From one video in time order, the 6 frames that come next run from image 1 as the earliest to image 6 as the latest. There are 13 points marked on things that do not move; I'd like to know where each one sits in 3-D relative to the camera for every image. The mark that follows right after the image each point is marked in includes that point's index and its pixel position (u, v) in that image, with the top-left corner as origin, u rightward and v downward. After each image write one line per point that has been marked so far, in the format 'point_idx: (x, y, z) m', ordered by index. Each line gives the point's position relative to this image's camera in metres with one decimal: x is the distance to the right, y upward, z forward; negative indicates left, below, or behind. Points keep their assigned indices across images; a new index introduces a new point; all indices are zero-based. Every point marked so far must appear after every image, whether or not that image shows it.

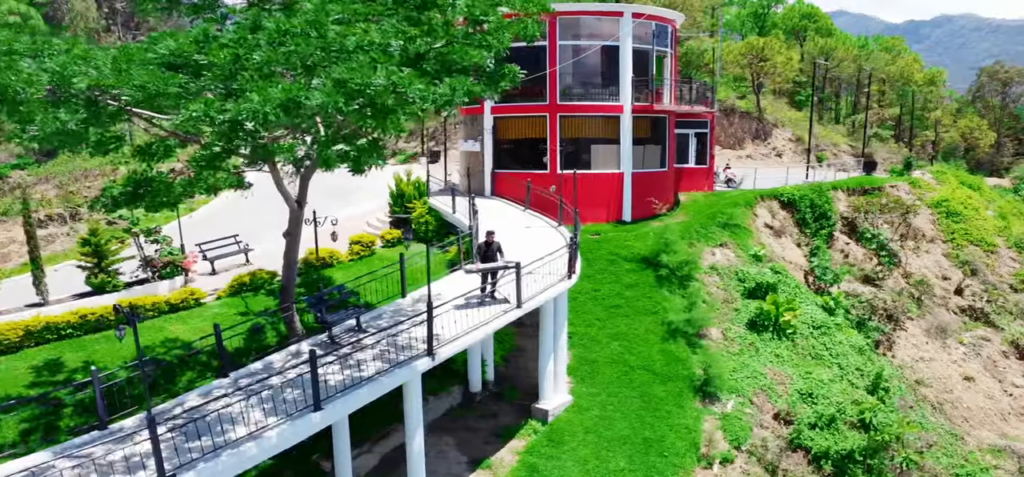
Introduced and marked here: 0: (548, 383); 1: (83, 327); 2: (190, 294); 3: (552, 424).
0: (+0.8, -3.2, +14.7) m
1: (-9.1, -1.8, +14.0) m
2: (-7.4, -1.3, +15.5) m
3: (+0.9, -4.0, +14.5) m
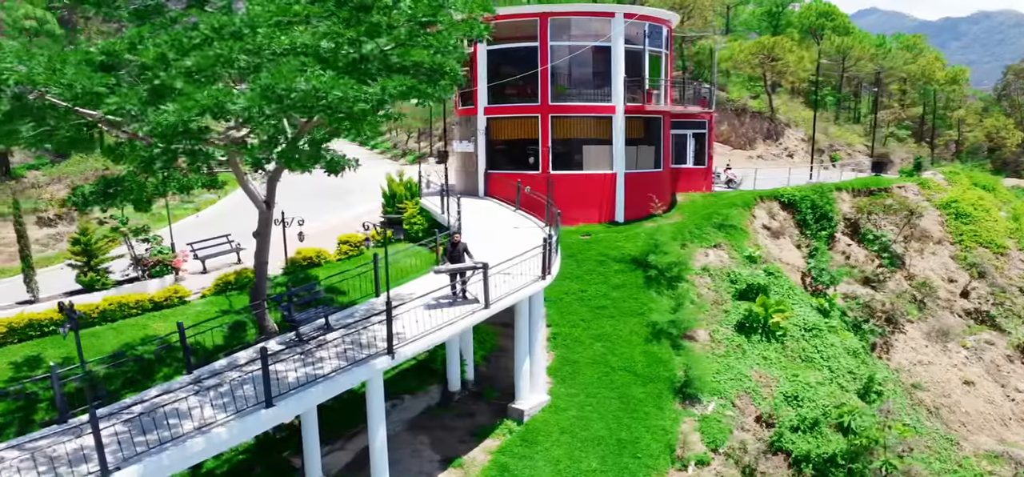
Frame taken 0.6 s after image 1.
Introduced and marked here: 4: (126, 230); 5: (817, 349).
0: (+0.3, -3.2, +14.7) m
1: (-9.6, -1.8, +14.3) m
2: (-7.9, -1.3, +15.8) m
3: (+0.3, -4.0, +14.6) m
4: (-10.1, +0.2, +17.6) m
5: (+9.0, -3.2, +19.8) m
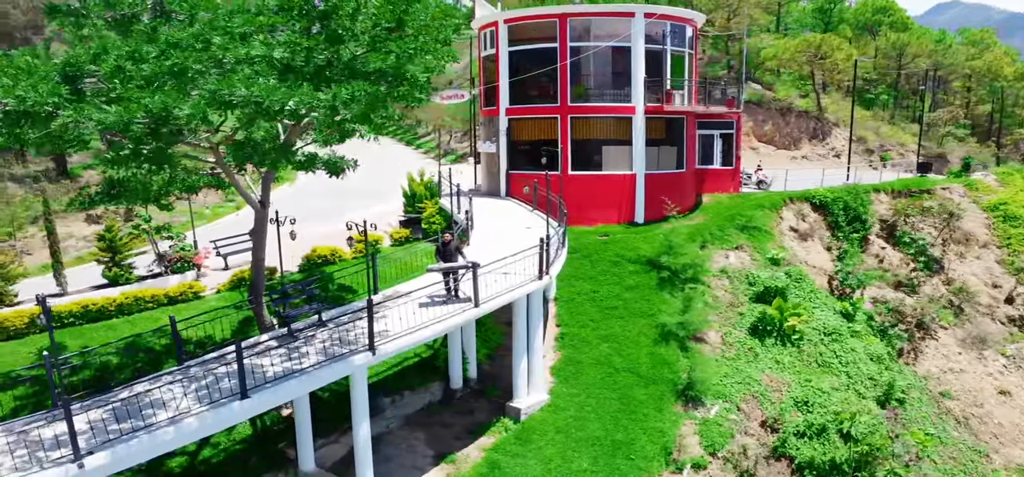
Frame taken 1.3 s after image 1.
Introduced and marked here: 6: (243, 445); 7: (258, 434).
0: (+0.2, -3.2, +14.8) m
1: (-9.7, -1.7, +15.1) m
2: (-7.8, -1.2, +16.4) m
3: (+0.3, -4.0, +14.7) m
4: (-9.9, +0.3, +18.4) m
5: (+9.3, -3.3, +19.3) m
6: (-5.1, -3.9, +12.7) m
7: (-5.0, -3.8, +13.1) m
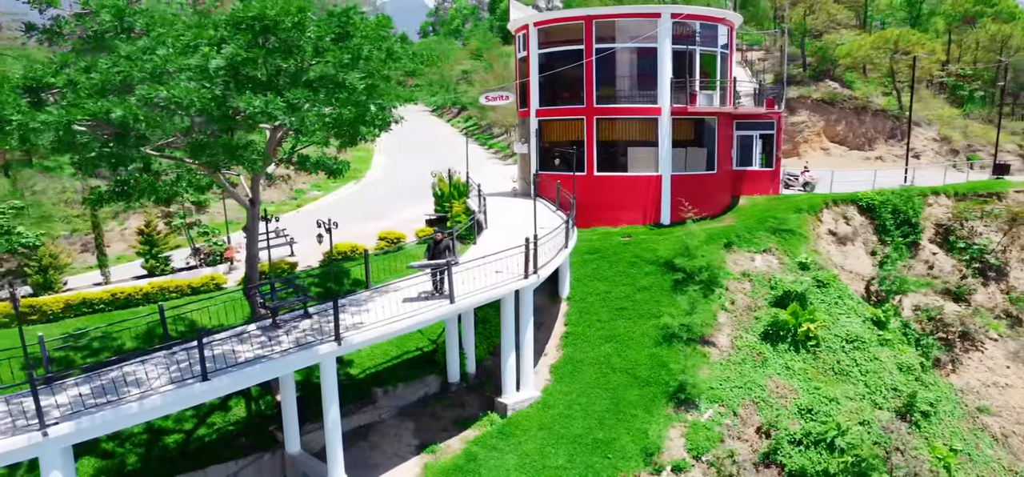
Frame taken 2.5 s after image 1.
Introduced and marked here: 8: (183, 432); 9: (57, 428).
0: (0.0, -3.1, +15.1) m
1: (-9.8, -1.6, +16.6) m
2: (-7.8, -1.1, +17.7) m
3: (0.0, -4.0, +15.0) m
4: (-9.6, +0.4, +19.9) m
5: (+9.5, -3.4, +18.5) m
6: (-5.6, -3.8, +13.7) m
7: (-5.4, -3.7, +14.0) m
8: (-6.5, -3.8, +13.4) m
9: (-6.0, -2.5, +8.9) m
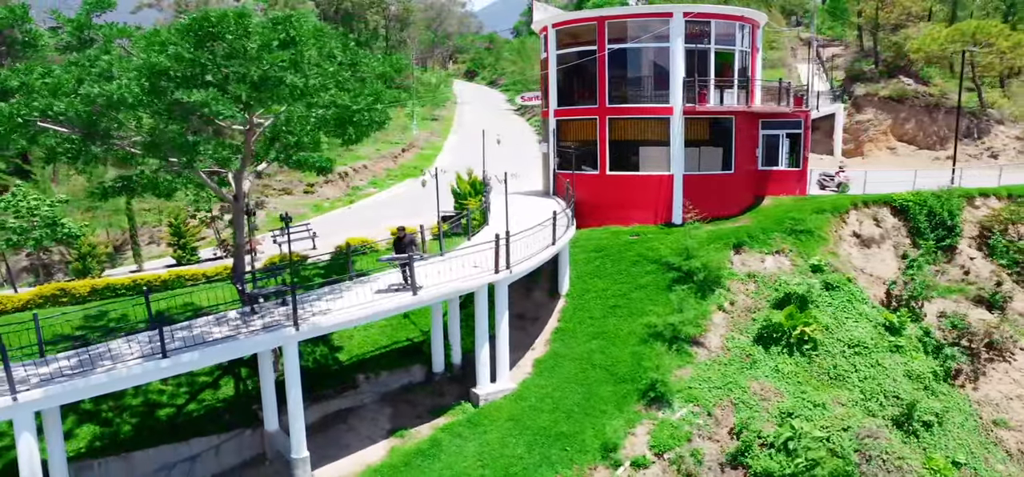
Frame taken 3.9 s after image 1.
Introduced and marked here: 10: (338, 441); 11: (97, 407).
0: (-0.7, -3.1, +15.6) m
1: (-10.2, -1.3, +18.1) m
2: (-8.1, -0.9, +19.0) m
3: (-0.7, -3.9, +15.5) m
4: (-9.6, +0.7, +21.4) m
5: (+9.2, -3.4, +18.0) m
6: (-6.4, -3.6, +14.8) m
7: (-6.2, -3.5, +15.1) m
8: (-7.3, -3.6, +14.6) m
9: (-7.3, -2.3, +10.1) m
10: (-3.8, -4.4, +14.8) m
11: (-8.7, -3.5, +14.2) m
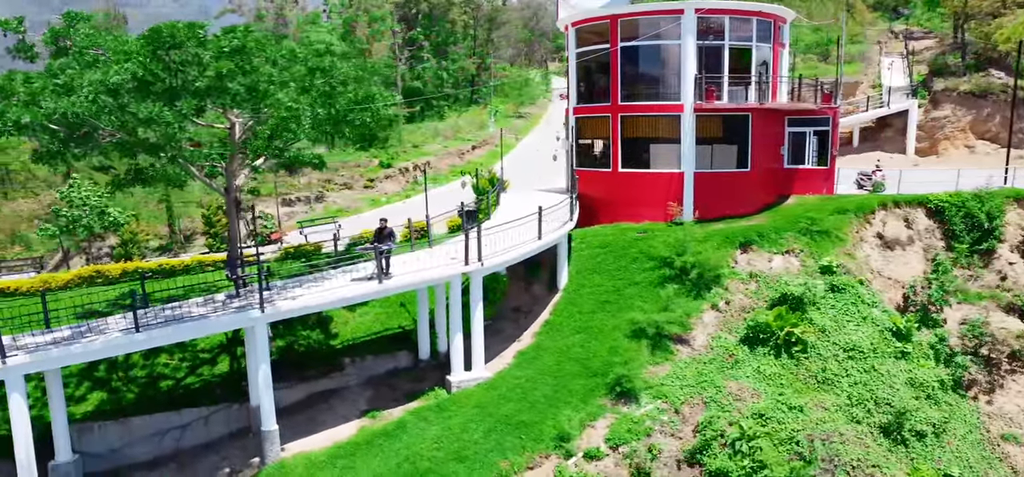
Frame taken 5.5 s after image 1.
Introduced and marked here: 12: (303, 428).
0: (-1.3, -2.9, +16.3) m
1: (-10.5, -1.0, +19.9) m
2: (-8.3, -0.6, +20.6) m
3: (-1.4, -3.7, +16.1) m
4: (-9.5, +1.0, +23.1) m
5: (+8.7, -3.5, +17.4) m
6: (-7.1, -3.4, +16.1) m
7: (-6.9, -3.3, +16.4) m
8: (-8.1, -3.4, +16.1) m
9: (-8.6, -2.0, +11.6) m
10: (-4.6, -4.2, +15.8) m
11: (-9.5, -3.2, +15.8) m
12: (-4.8, -4.4, +15.5) m
